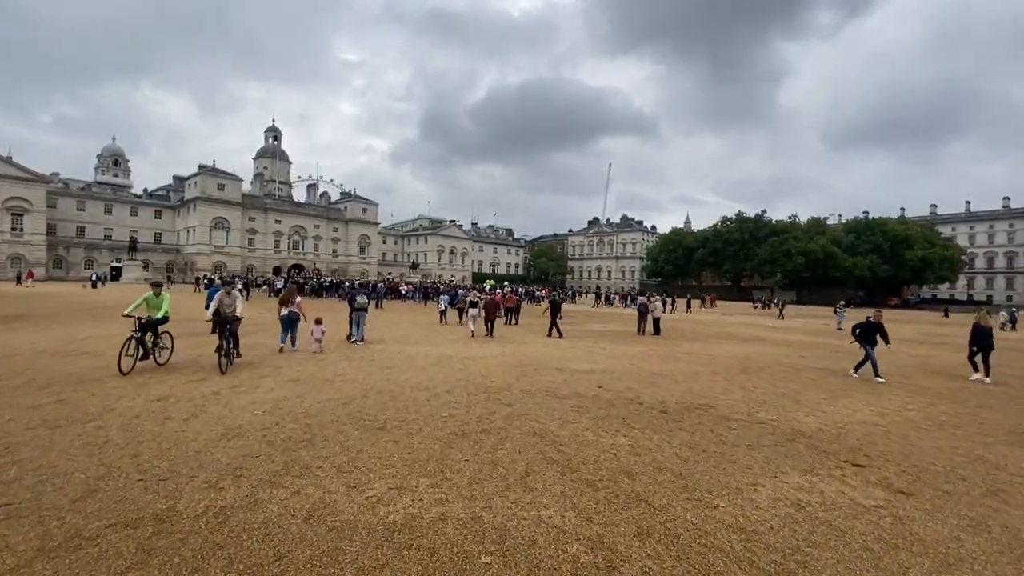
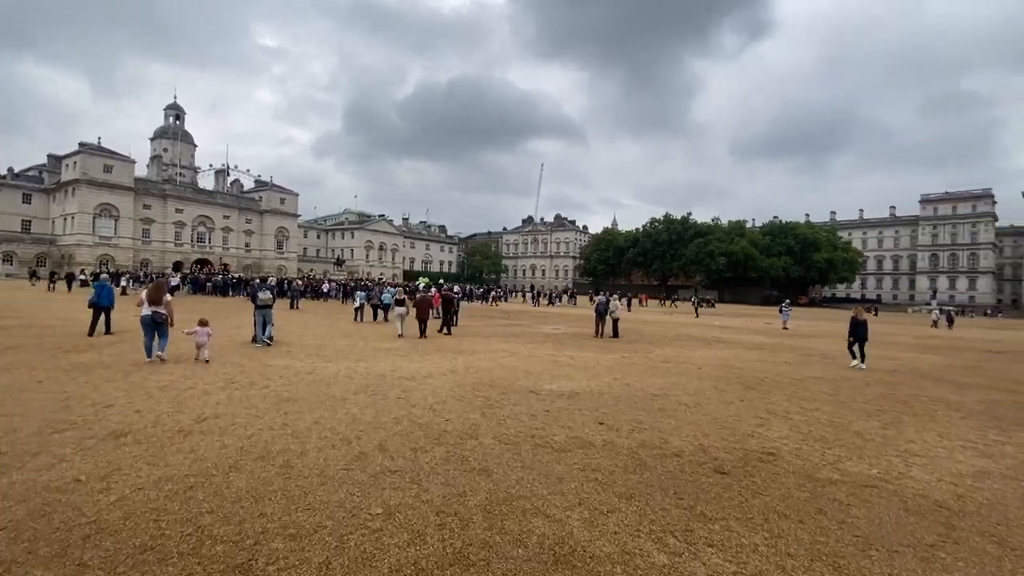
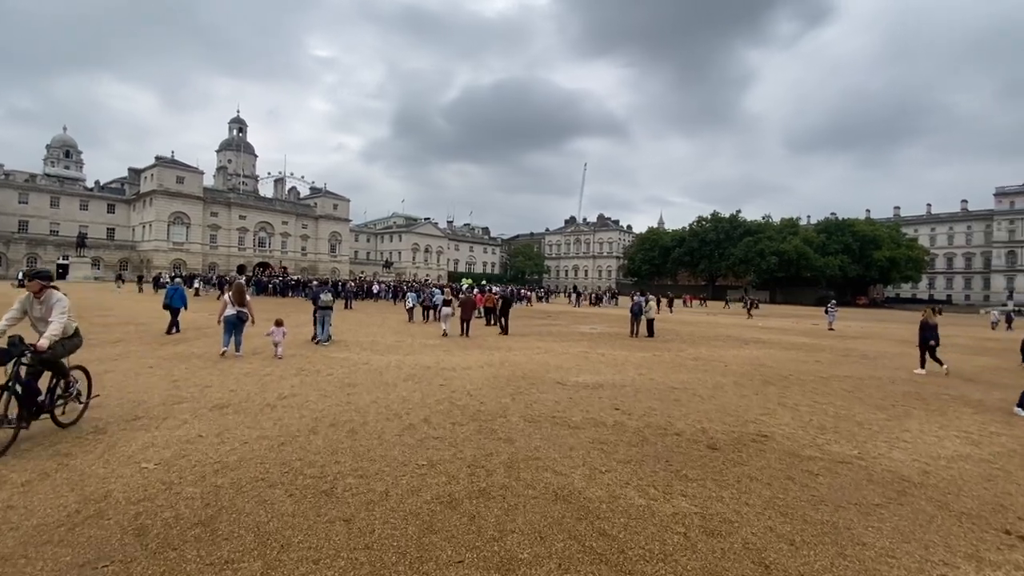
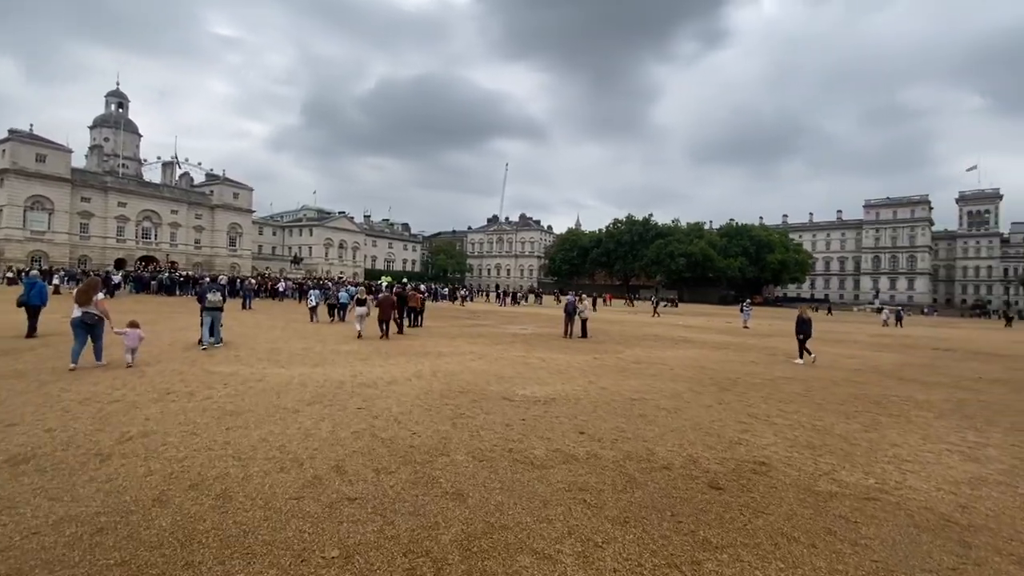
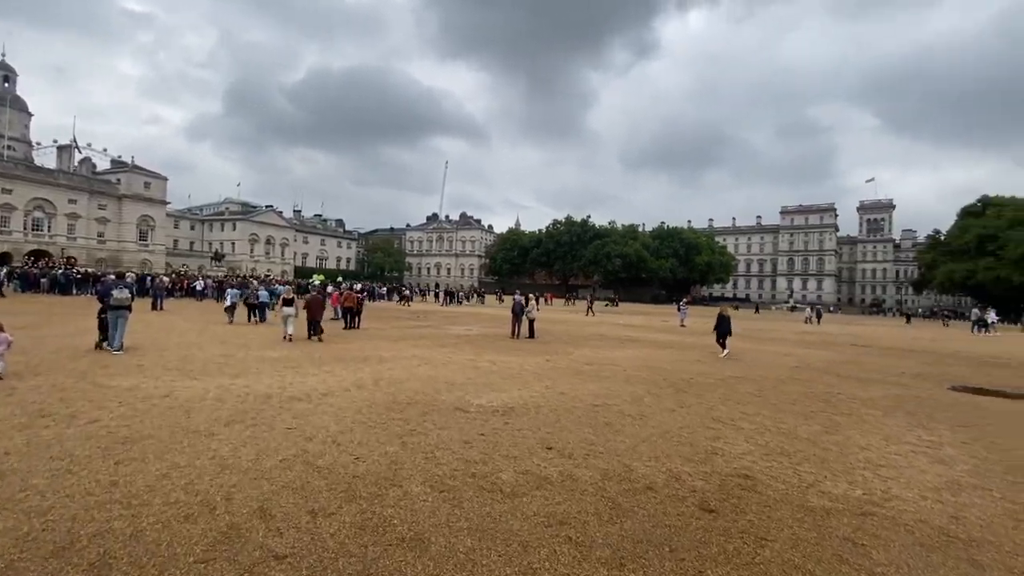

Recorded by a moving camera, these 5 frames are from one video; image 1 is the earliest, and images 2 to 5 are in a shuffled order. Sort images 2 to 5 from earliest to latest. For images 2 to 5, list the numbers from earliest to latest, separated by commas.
3, 2, 4, 5
